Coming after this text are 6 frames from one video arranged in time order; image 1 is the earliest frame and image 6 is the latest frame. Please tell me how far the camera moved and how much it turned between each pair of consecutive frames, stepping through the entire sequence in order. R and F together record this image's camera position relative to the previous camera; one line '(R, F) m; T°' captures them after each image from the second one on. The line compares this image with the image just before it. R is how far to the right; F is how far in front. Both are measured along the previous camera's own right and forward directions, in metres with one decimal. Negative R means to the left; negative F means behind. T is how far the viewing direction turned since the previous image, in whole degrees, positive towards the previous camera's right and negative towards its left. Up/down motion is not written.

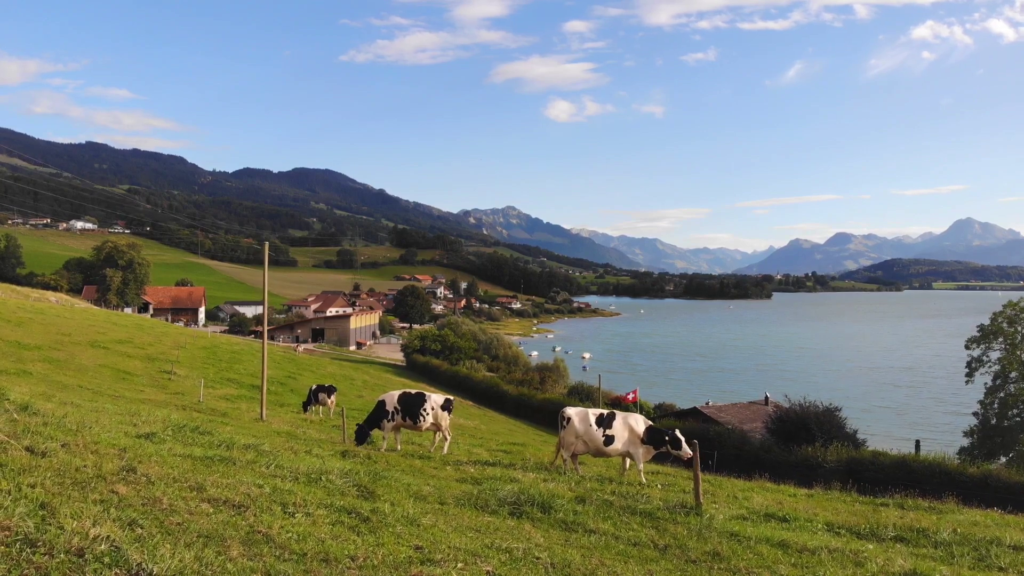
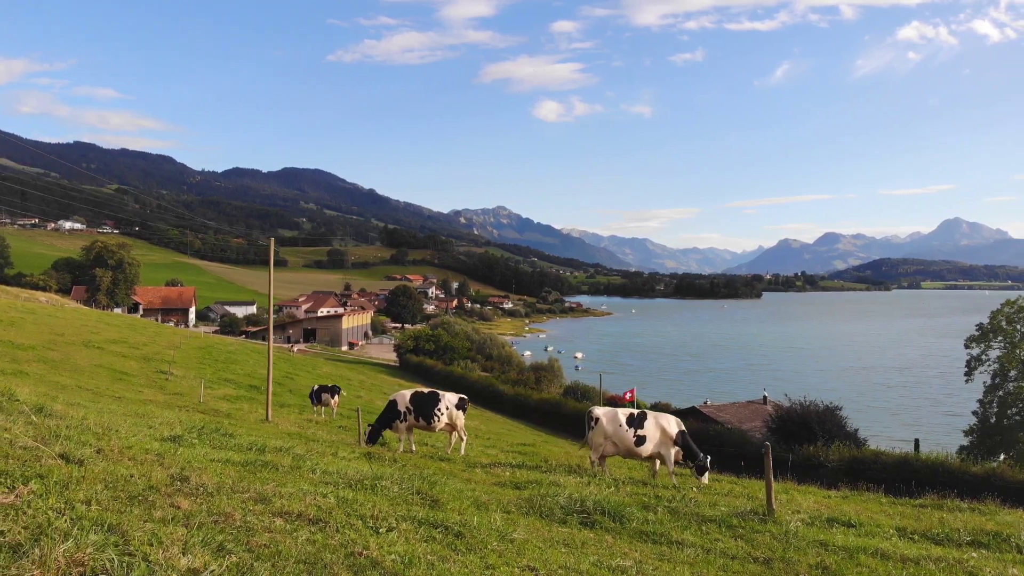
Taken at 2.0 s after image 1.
(-0.8, +0.6) m; +1°
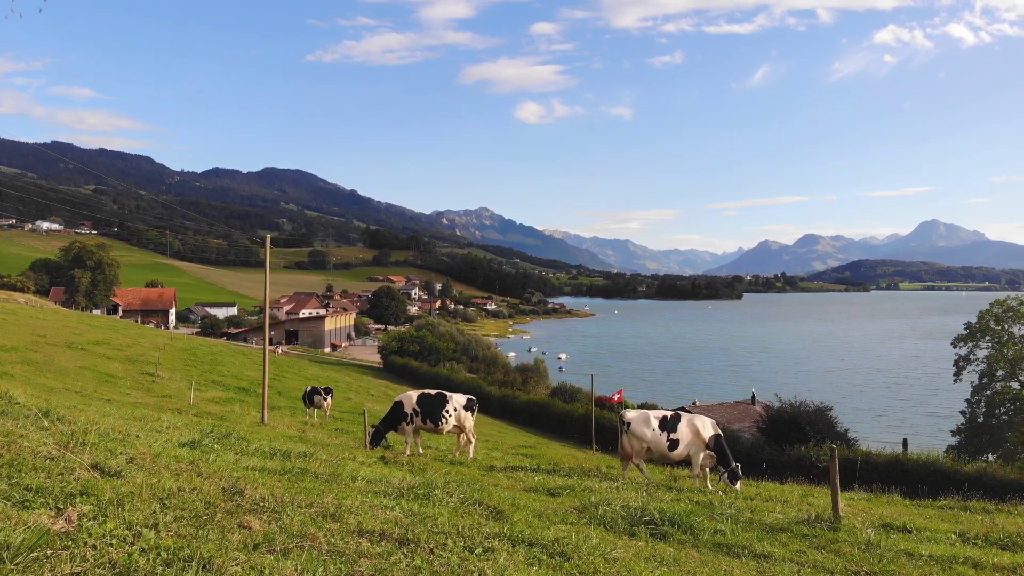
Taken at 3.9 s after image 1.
(-0.8, +0.5) m; +1°
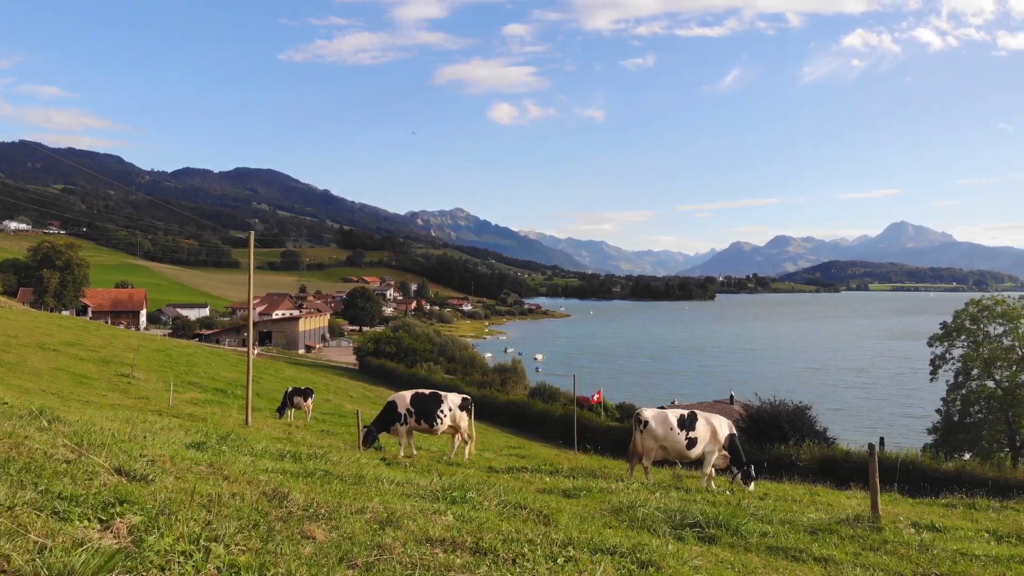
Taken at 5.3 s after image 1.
(-0.6, +0.4) m; +2°
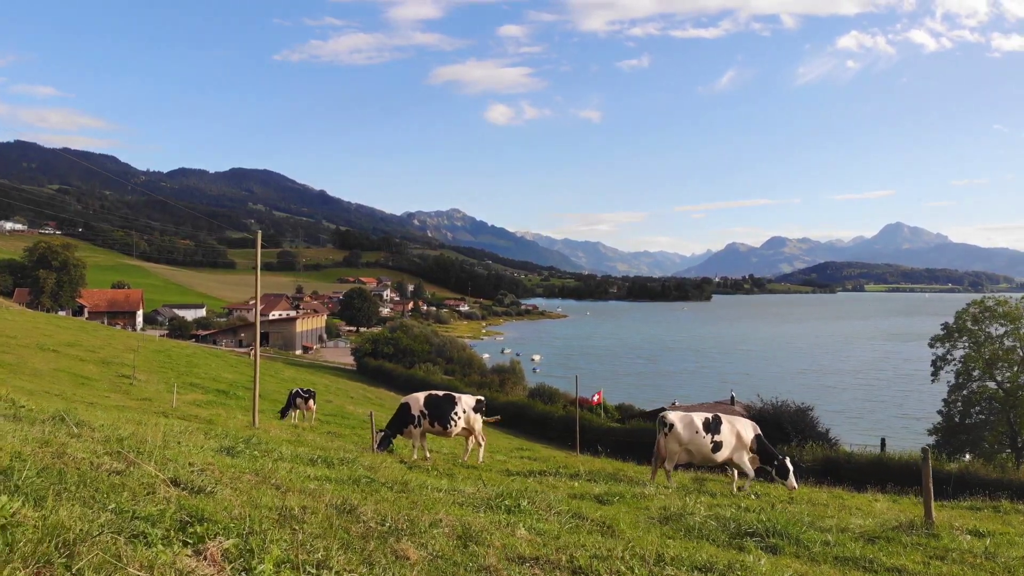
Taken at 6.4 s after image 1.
(-0.5, +0.2) m; 0°
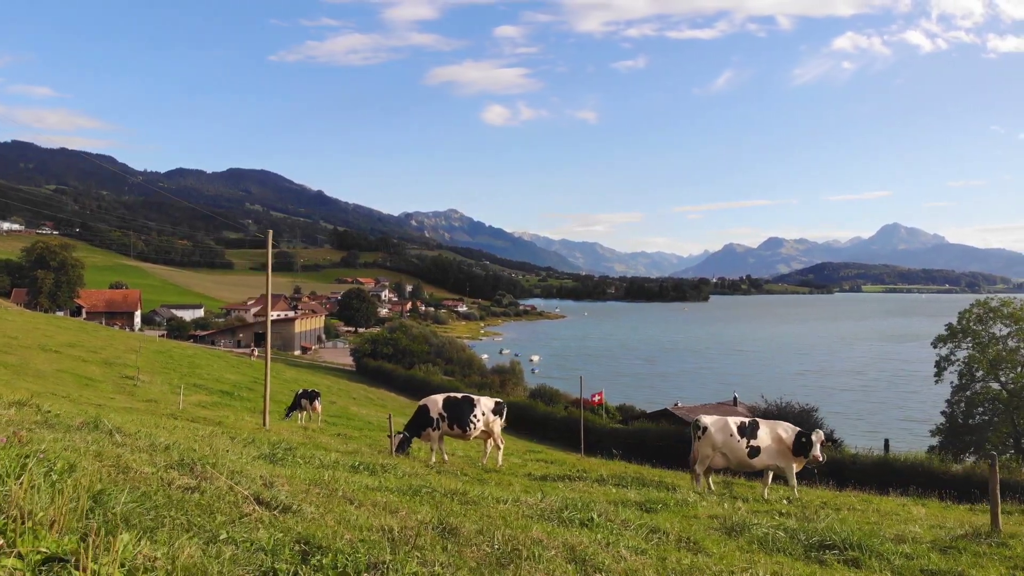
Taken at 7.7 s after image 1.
(-0.6, +0.3) m; 0°
